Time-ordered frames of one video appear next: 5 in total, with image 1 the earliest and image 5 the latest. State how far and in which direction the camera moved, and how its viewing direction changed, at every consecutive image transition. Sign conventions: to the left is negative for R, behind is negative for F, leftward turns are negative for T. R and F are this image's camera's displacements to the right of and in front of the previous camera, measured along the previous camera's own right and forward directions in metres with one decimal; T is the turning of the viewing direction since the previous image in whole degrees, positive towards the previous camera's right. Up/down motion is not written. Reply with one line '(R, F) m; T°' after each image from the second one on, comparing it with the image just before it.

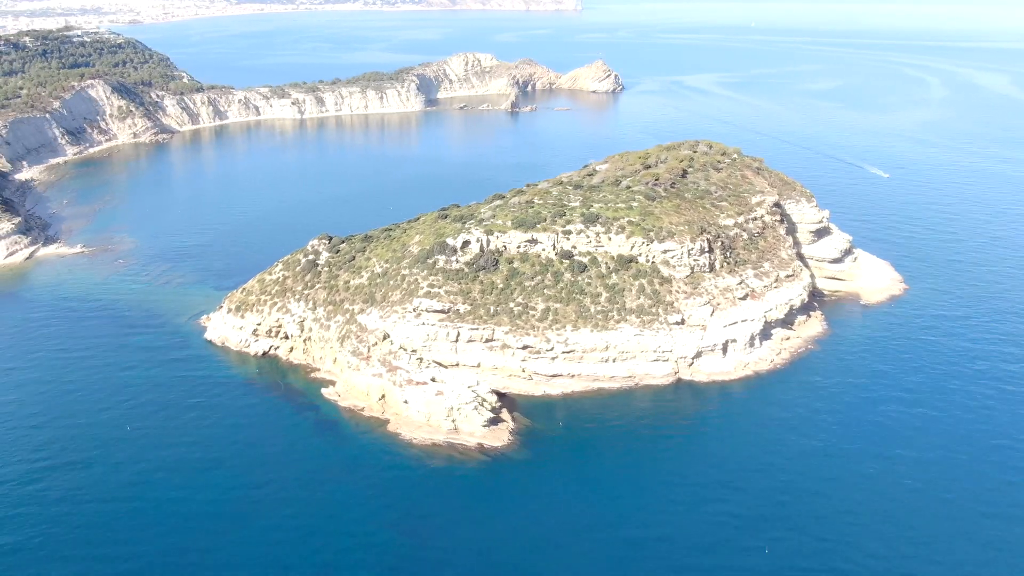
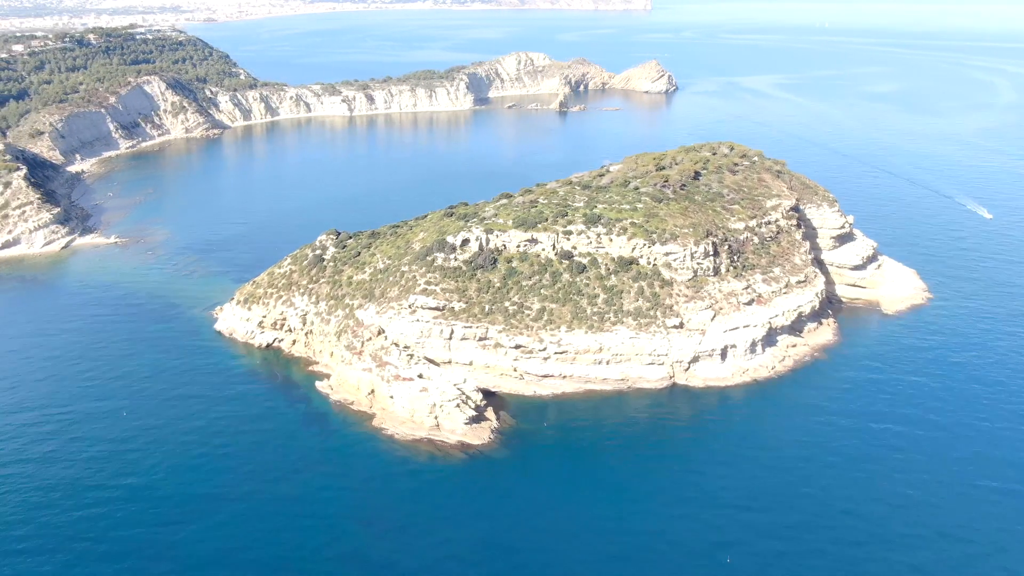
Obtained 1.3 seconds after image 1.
(+2.9, +0.2) m; -3°
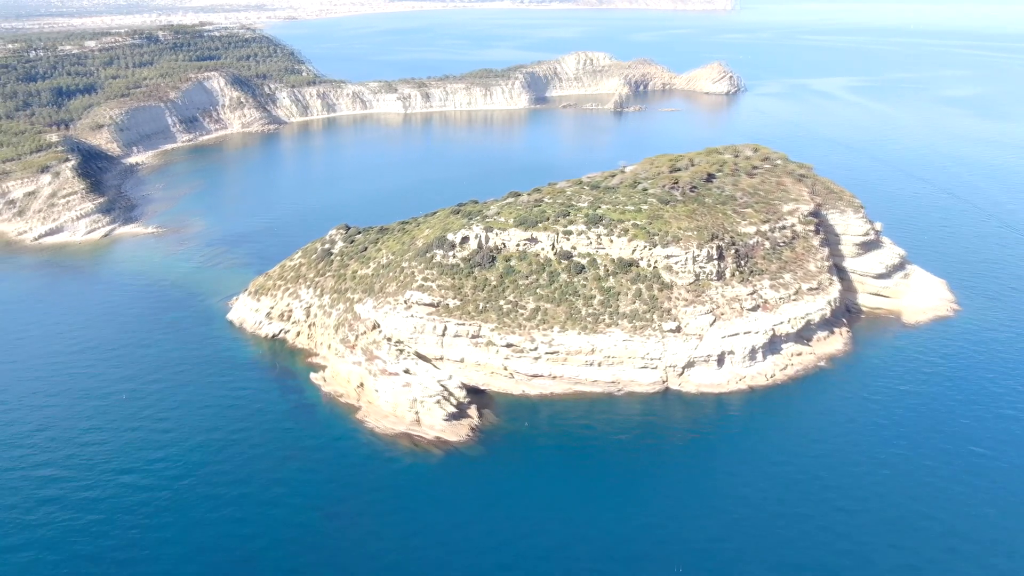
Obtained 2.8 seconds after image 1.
(+3.3, +0.2) m; -4°
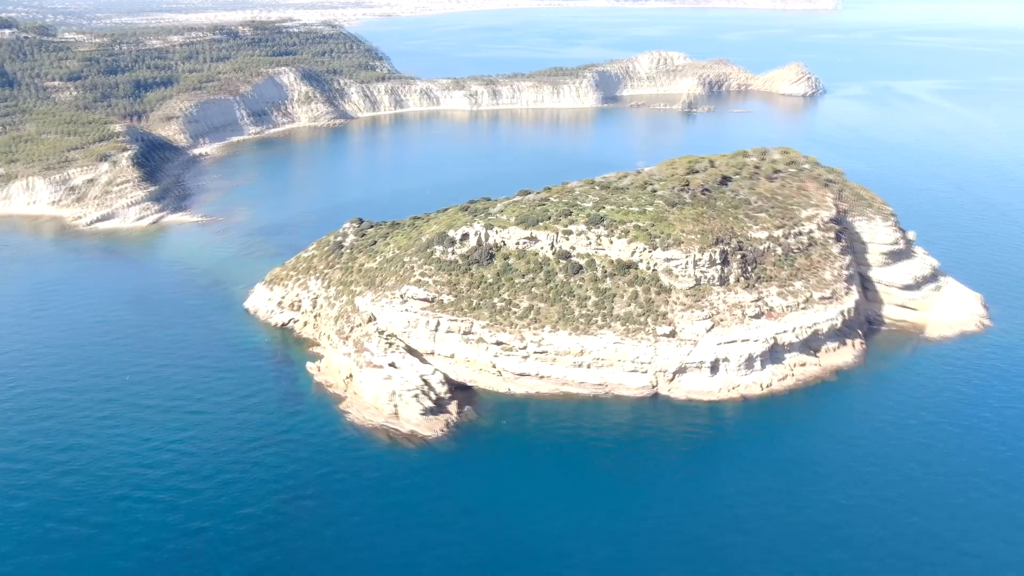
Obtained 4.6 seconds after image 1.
(+4.1, +0.1) m; -5°
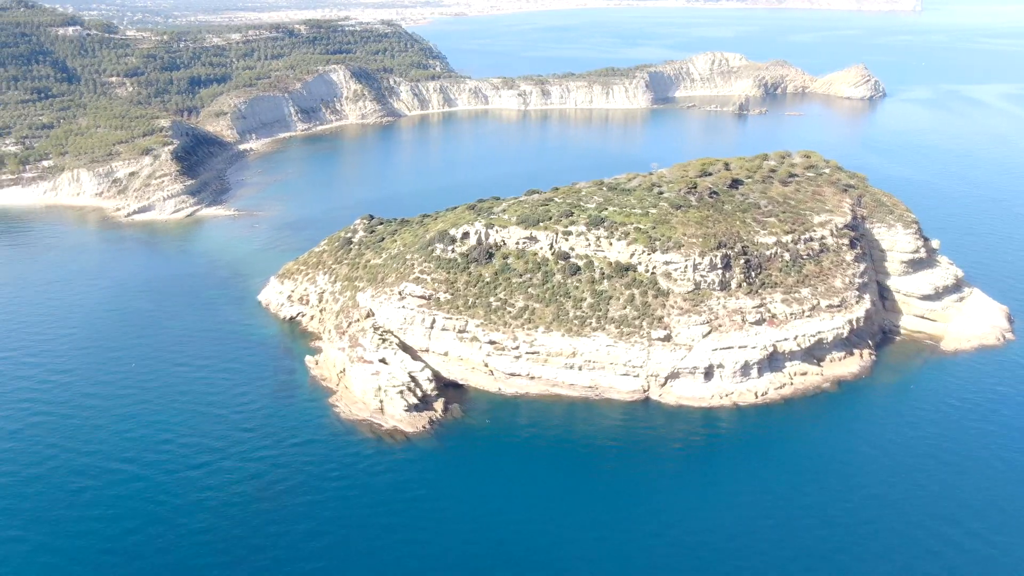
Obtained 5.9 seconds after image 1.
(+3.1, -0.1) m; -3°
